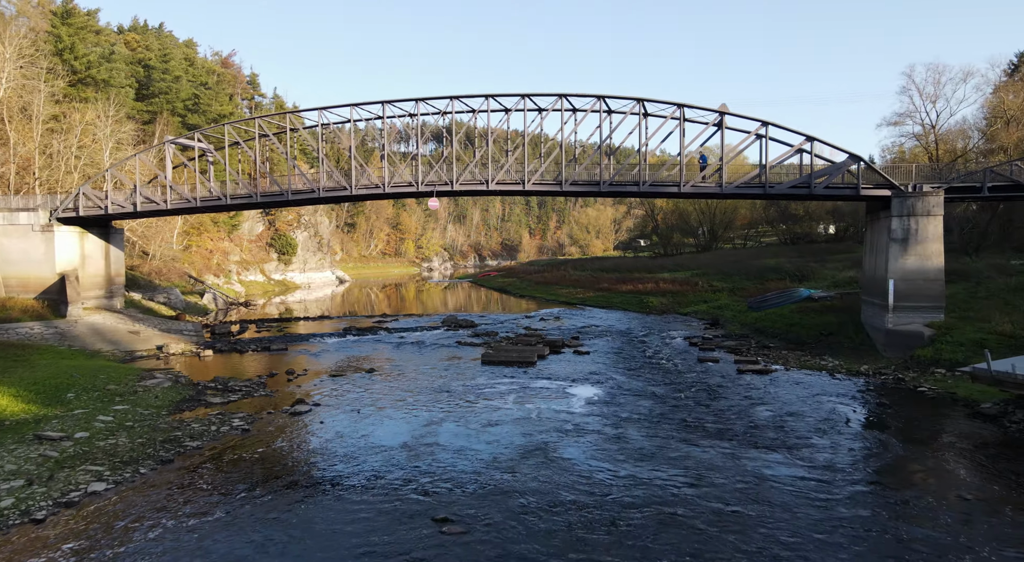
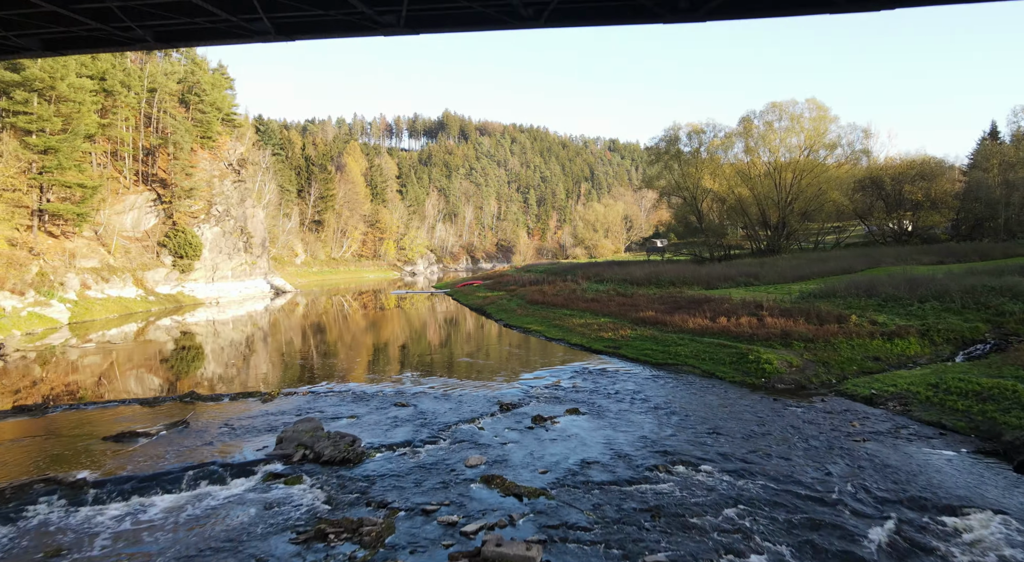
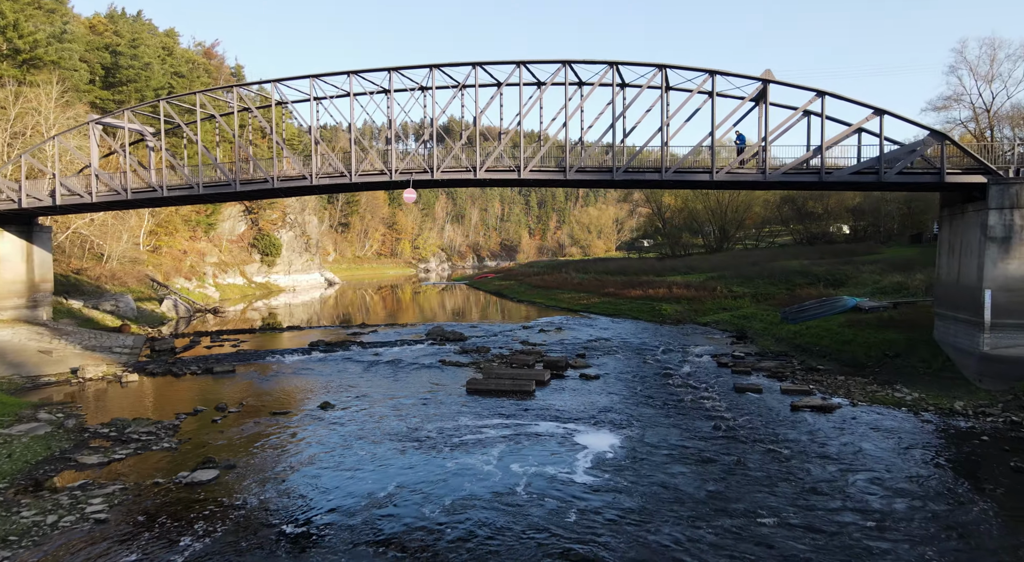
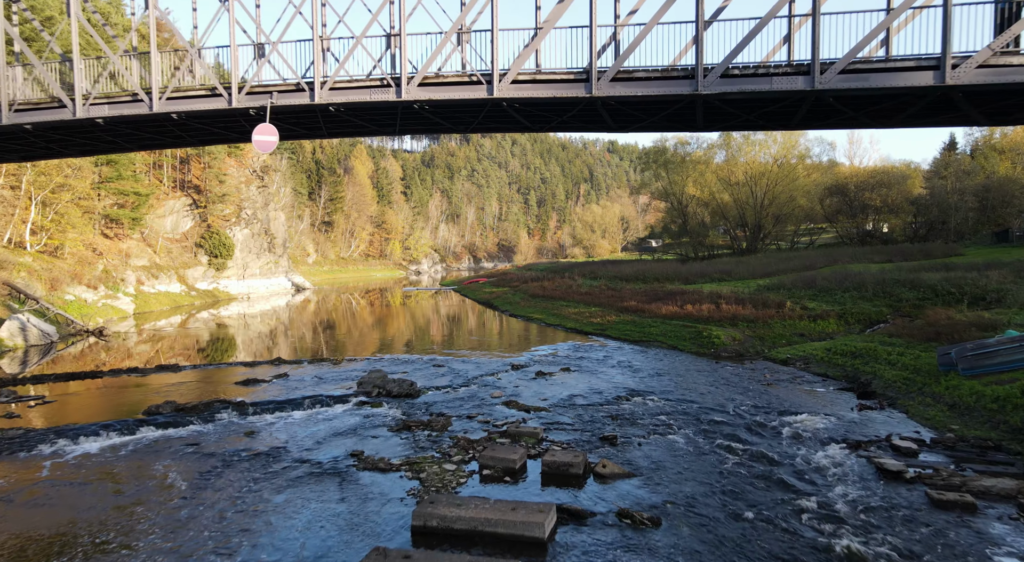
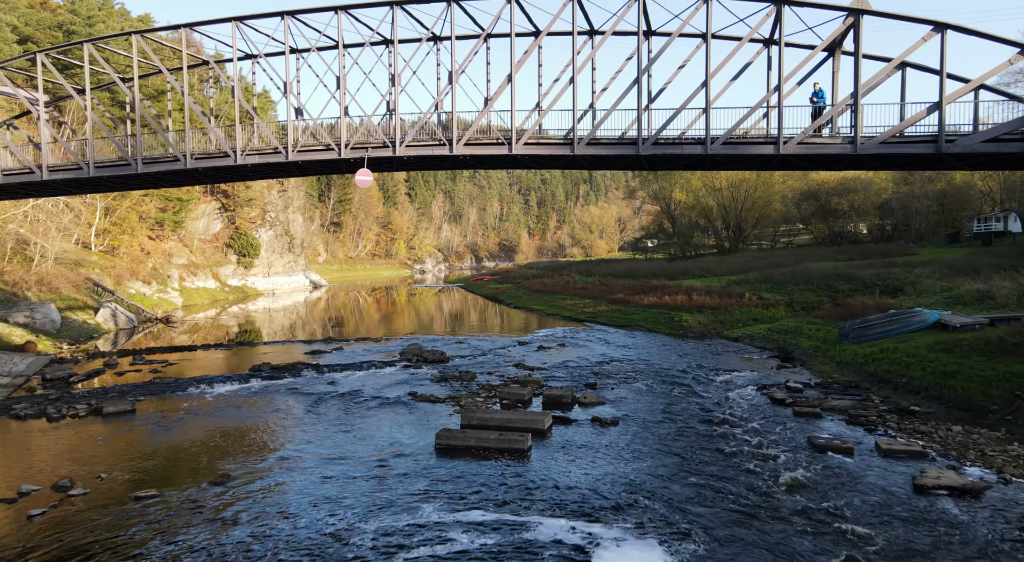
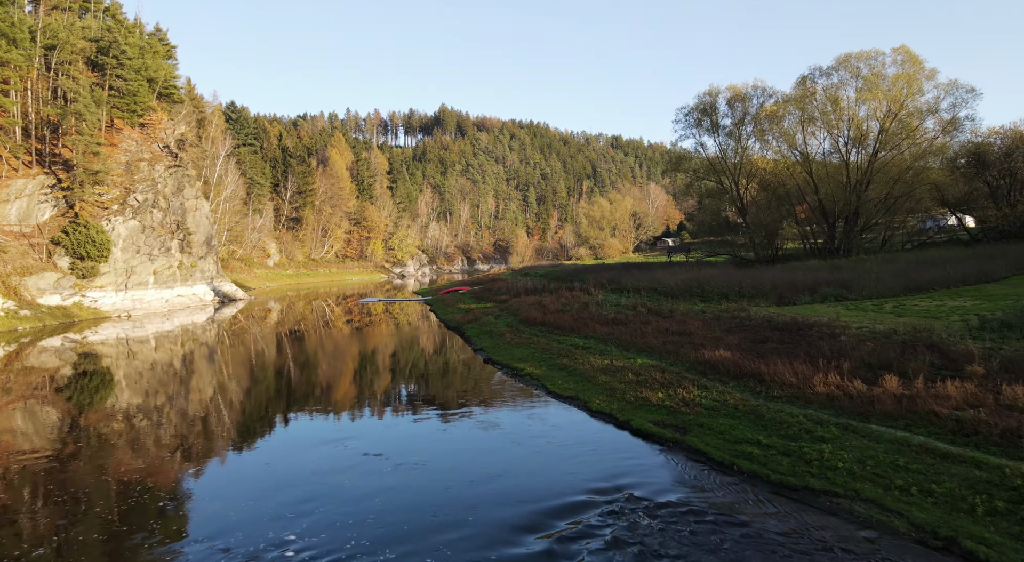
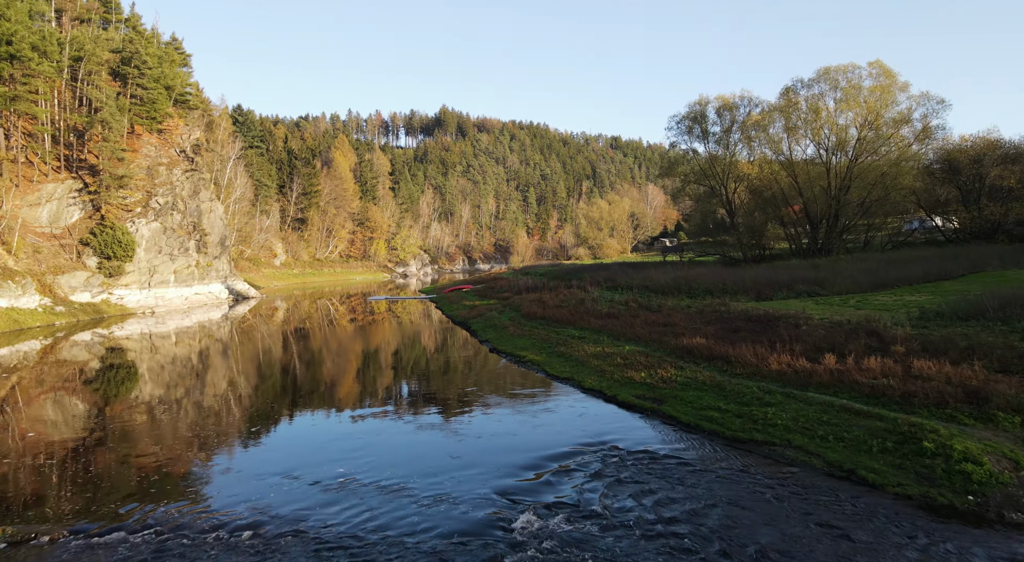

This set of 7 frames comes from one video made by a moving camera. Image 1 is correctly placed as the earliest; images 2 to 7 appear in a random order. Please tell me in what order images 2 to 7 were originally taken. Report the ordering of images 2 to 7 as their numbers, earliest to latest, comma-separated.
3, 5, 4, 2, 7, 6
